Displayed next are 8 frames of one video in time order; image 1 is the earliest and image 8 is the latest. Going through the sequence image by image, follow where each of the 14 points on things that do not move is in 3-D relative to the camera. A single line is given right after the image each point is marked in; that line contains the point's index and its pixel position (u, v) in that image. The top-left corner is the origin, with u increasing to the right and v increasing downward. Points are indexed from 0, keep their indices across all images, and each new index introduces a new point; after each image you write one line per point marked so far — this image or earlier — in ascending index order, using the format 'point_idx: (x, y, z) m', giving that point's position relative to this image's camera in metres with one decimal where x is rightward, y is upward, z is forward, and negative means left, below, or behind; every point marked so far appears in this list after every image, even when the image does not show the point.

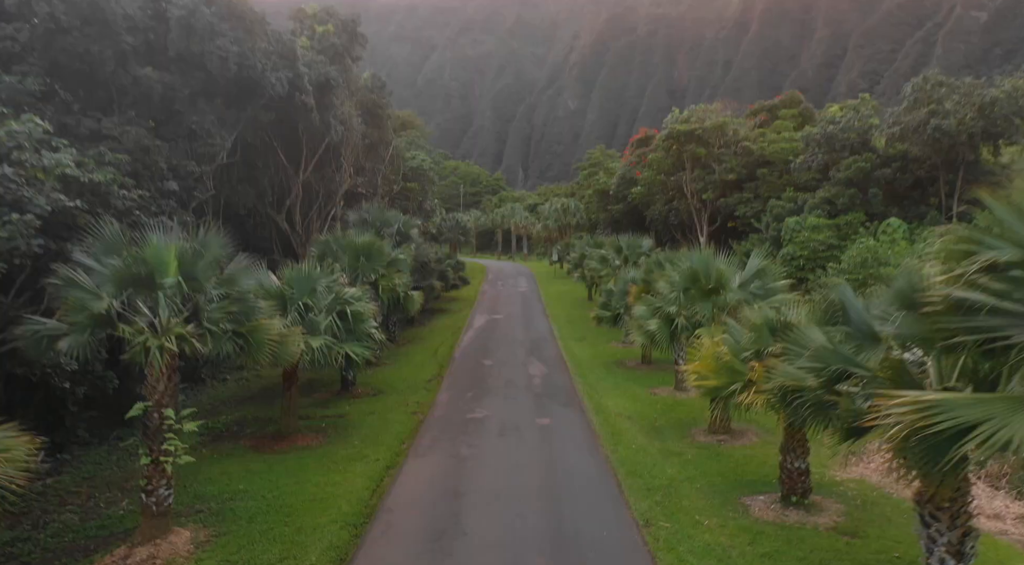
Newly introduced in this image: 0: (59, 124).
0: (-8.2, +2.8, +12.1) m
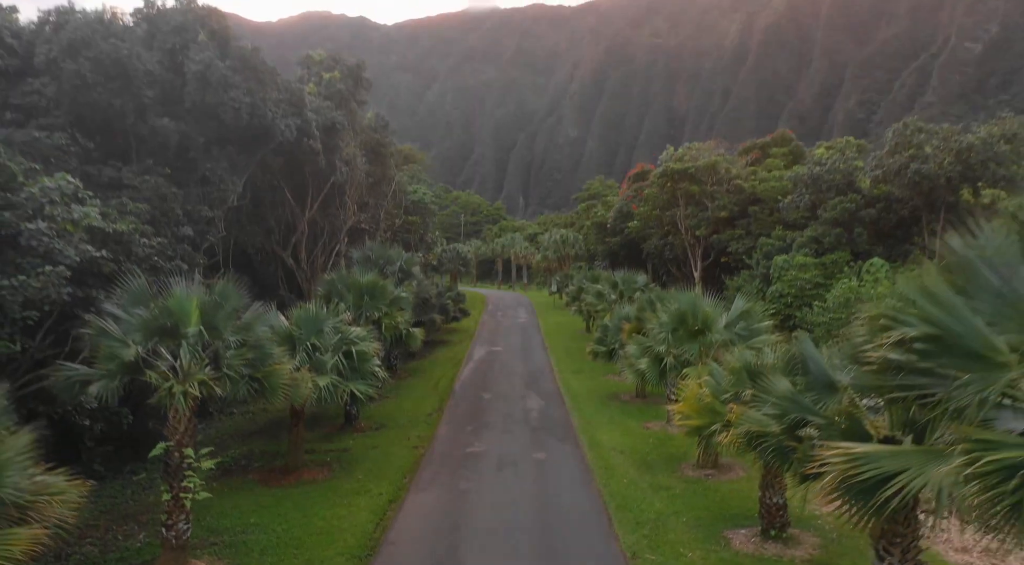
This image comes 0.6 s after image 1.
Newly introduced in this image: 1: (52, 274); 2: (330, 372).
0: (-8.2, +2.0, +12.9) m
1: (-6.3, +0.1, +9.1) m
2: (-3.3, -1.6, +12.3) m
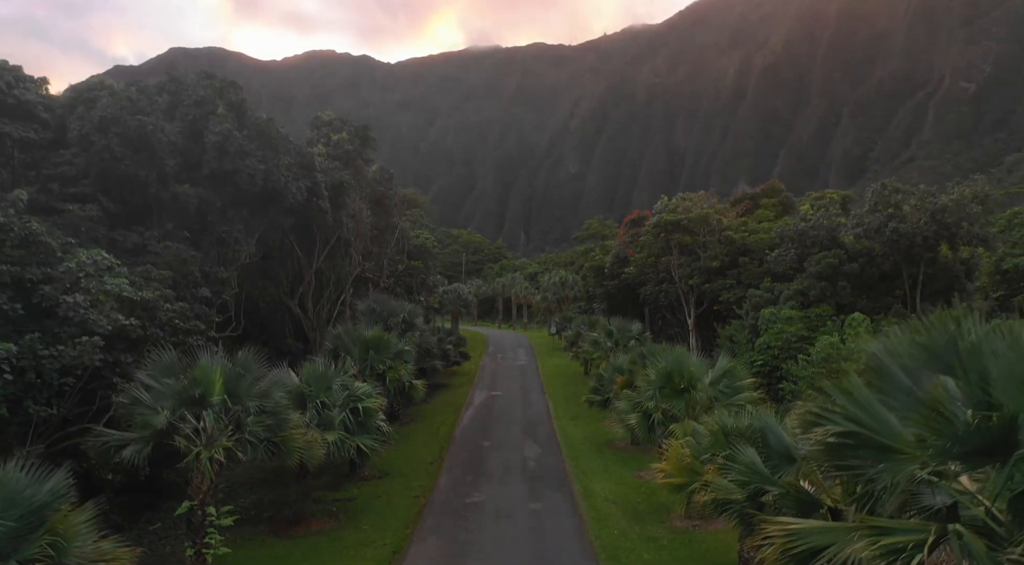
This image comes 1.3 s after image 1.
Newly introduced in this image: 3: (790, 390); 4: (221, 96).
0: (-8.3, +0.8, +13.8) m
1: (-6.3, -0.9, +10.0) m
2: (-3.4, -2.8, +13.1) m
3: (+7.2, -2.8, +17.4) m
4: (-7.4, +4.8, +17.1) m
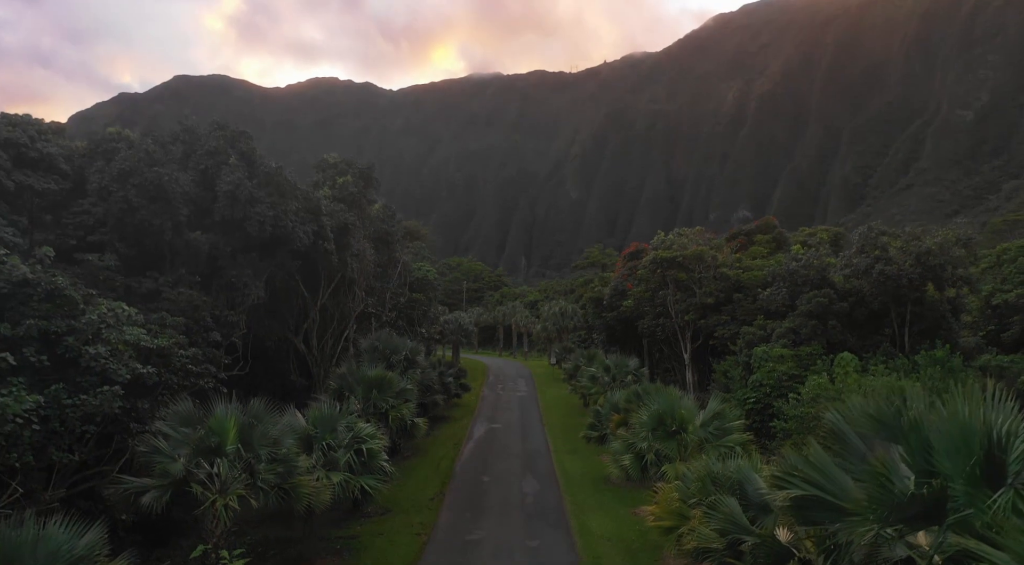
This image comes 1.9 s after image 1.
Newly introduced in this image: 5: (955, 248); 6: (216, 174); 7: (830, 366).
0: (-8.3, -0.1, +14.5) m
1: (-6.4, -1.7, +10.6) m
2: (-3.4, -3.8, +13.6) m
3: (+7.1, -3.9, +17.9) m
4: (-7.5, +3.7, +17.9) m
5: (+13.0, +1.0, +19.8) m
6: (-7.6, +2.8, +17.2) m
7: (+9.2, -2.4, +19.4) m
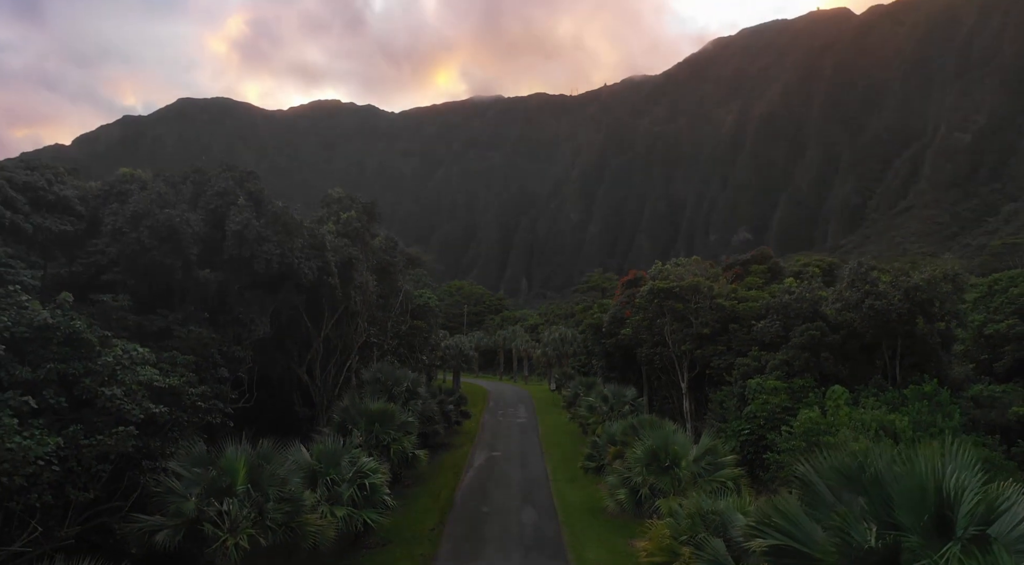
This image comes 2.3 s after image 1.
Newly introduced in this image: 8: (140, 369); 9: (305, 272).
0: (-8.4, -1.0, +15.0) m
1: (-6.4, -2.5, +11.1) m
2: (-3.5, -4.6, +14.0) m
3: (+7.1, -4.9, +18.3) m
4: (-7.5, +2.7, +18.6) m
5: (+12.9, 0.0, +20.3) m
6: (-7.6, +1.8, +17.8) m
7: (+9.1, -3.4, +19.9) m
8: (-6.8, -1.6, +12.3) m
9: (-5.9, +0.3, +19.4) m
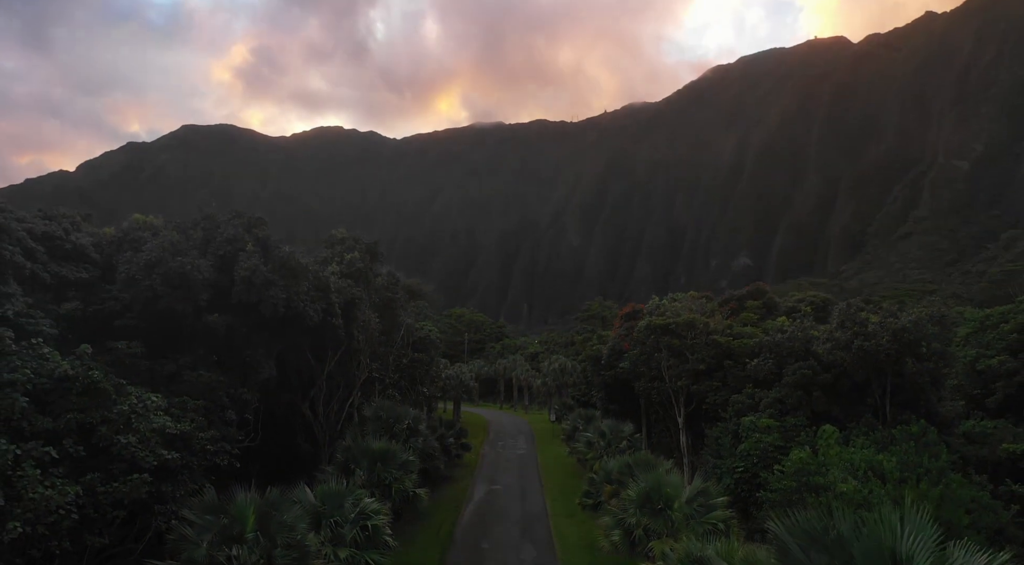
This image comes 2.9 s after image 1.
0: (-8.4, -2.1, +15.6) m
1: (-6.5, -3.4, +11.6) m
2: (-3.5, -5.6, +14.5) m
3: (+7.1, -6.1, +18.7) m
4: (-7.5, +1.5, +19.3) m
5: (+12.9, -1.3, +20.9) m
6: (-7.7, +0.6, +18.5) m
7: (+9.1, -4.7, +20.3) m
8: (-6.8, -2.6, +12.9) m
9: (-6.0, -0.9, +20.0) m
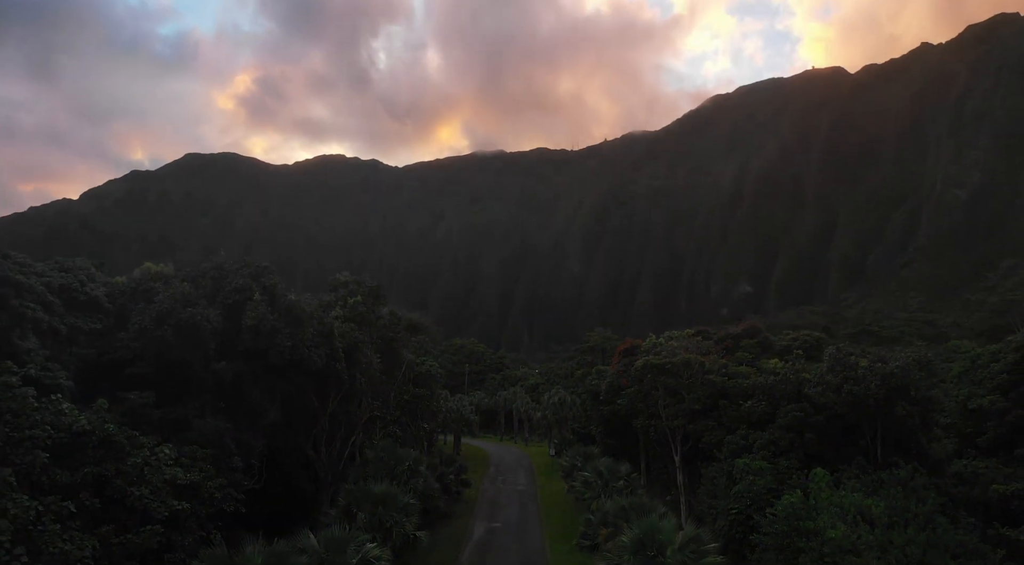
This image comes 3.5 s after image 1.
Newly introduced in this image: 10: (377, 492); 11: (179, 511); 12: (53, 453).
0: (-8.5, -3.3, +16.2) m
1: (-6.5, -4.5, +12.1) m
2: (-3.6, -6.8, +14.9) m
3: (+7.0, -7.4, +19.1) m
4: (-7.6, +0.1, +20.0) m
5: (+12.8, -2.7, +21.5) m
6: (-7.7, -0.7, +19.2) m
7: (+9.0, -6.1, +20.8) m
8: (-6.9, -3.7, +13.4) m
9: (-6.0, -2.4, +20.6) m
10: (-3.8, -6.0, +19.2) m
11: (-6.5, -4.4, +13.1) m
12: (-8.3, -3.1, +12.2) m
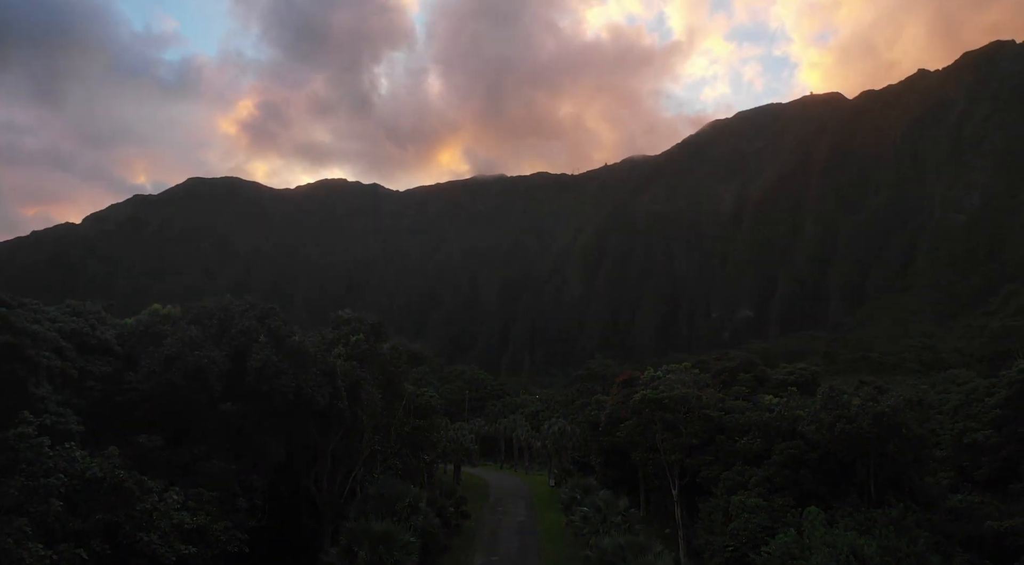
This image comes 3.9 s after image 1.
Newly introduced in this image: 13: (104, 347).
0: (-8.5, -4.4, +16.6) m
1: (-6.6, -5.5, +12.5) m
2: (-3.6, -7.9, +15.2) m
3: (+7.0, -8.7, +19.4) m
4: (-7.6, -1.2, +20.6) m
5: (+12.8, -4.0, +21.9) m
6: (-7.8, -1.9, +19.7) m
7: (+9.0, -7.4, +21.1) m
8: (-7.0, -4.7, +13.8) m
9: (-6.1, -3.6, +21.1) m
10: (-3.9, -7.2, +19.5) m
11: (-6.5, -5.4, +13.5) m
12: (-8.4, -4.1, +12.6) m
13: (-11.0, -1.7, +18.2) m
